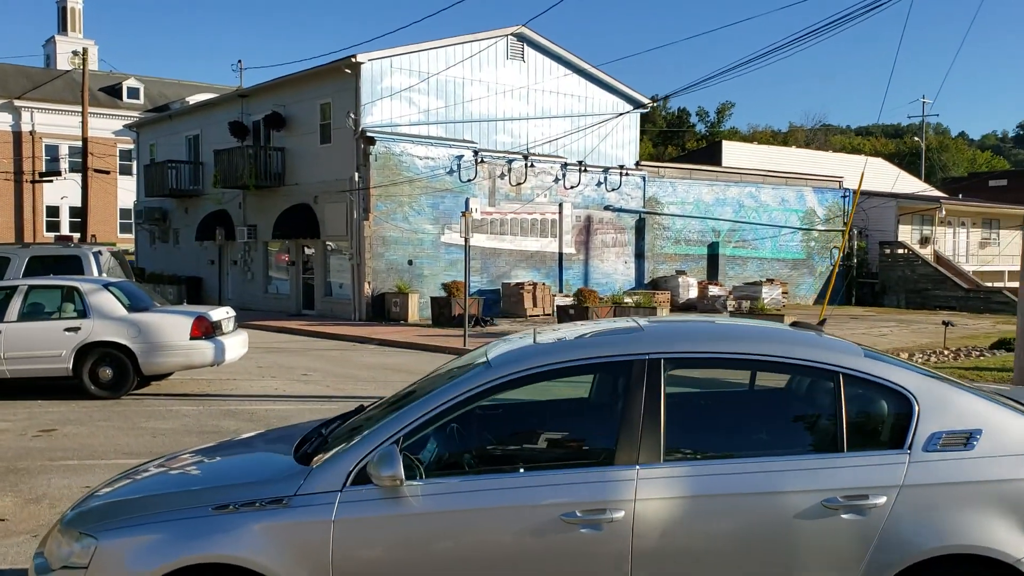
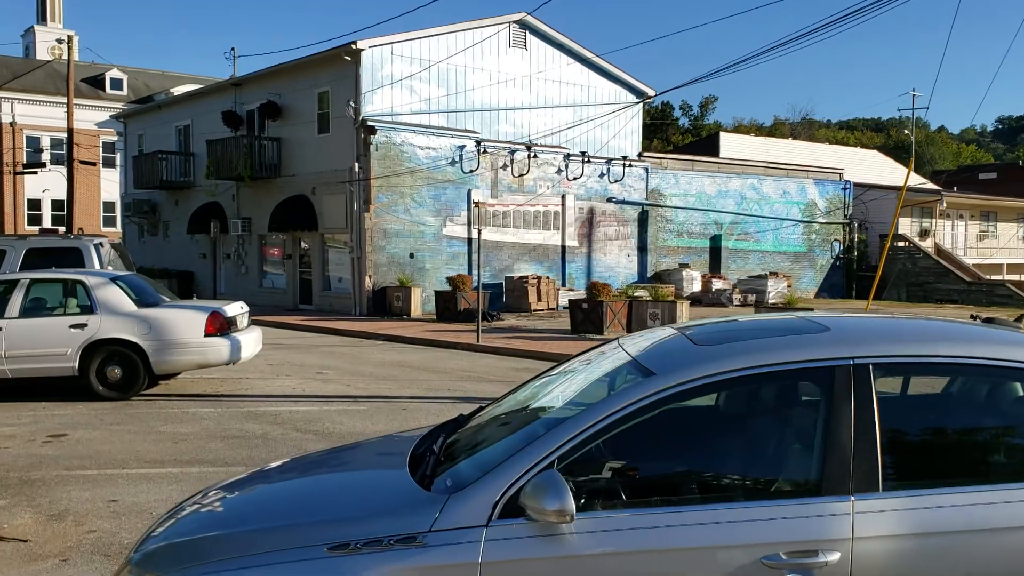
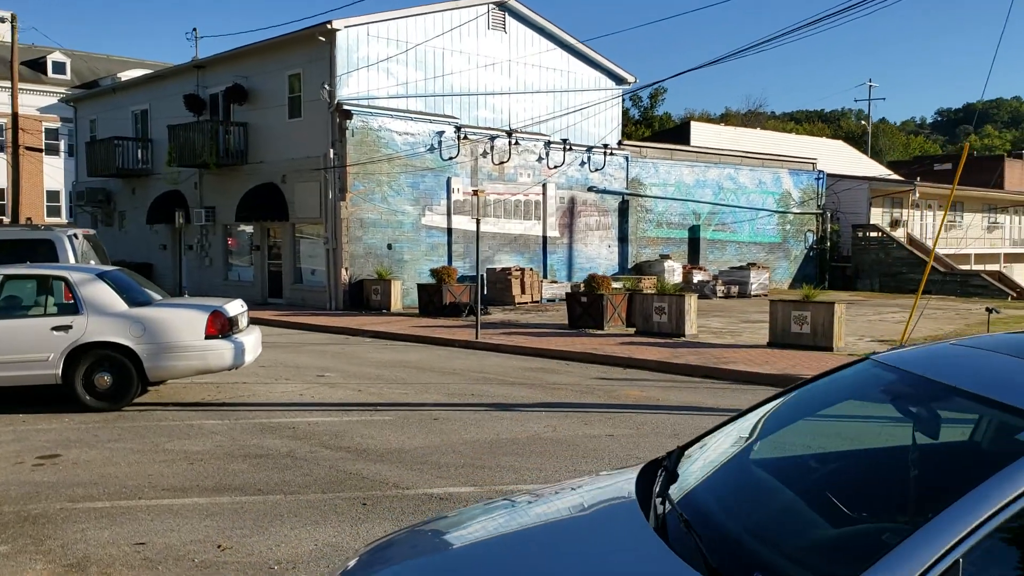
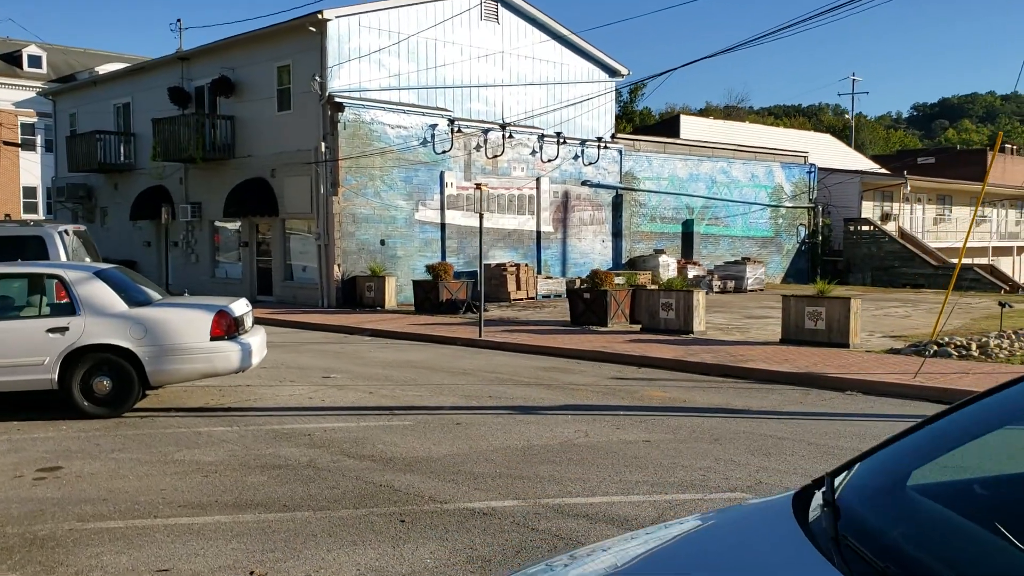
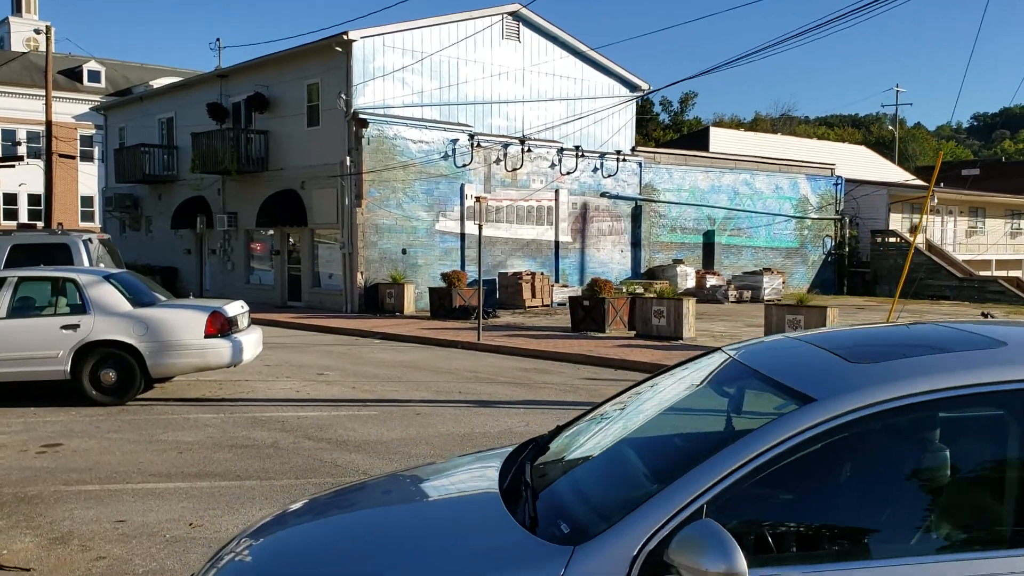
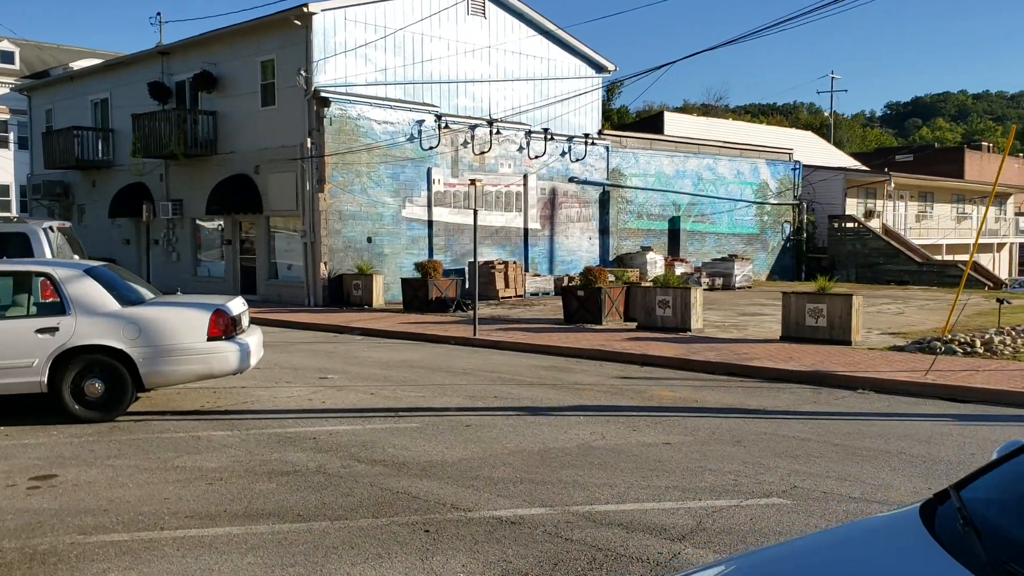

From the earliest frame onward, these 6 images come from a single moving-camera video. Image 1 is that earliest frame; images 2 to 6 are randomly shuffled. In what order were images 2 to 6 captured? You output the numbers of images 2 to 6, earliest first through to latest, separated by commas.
2, 5, 3, 4, 6
